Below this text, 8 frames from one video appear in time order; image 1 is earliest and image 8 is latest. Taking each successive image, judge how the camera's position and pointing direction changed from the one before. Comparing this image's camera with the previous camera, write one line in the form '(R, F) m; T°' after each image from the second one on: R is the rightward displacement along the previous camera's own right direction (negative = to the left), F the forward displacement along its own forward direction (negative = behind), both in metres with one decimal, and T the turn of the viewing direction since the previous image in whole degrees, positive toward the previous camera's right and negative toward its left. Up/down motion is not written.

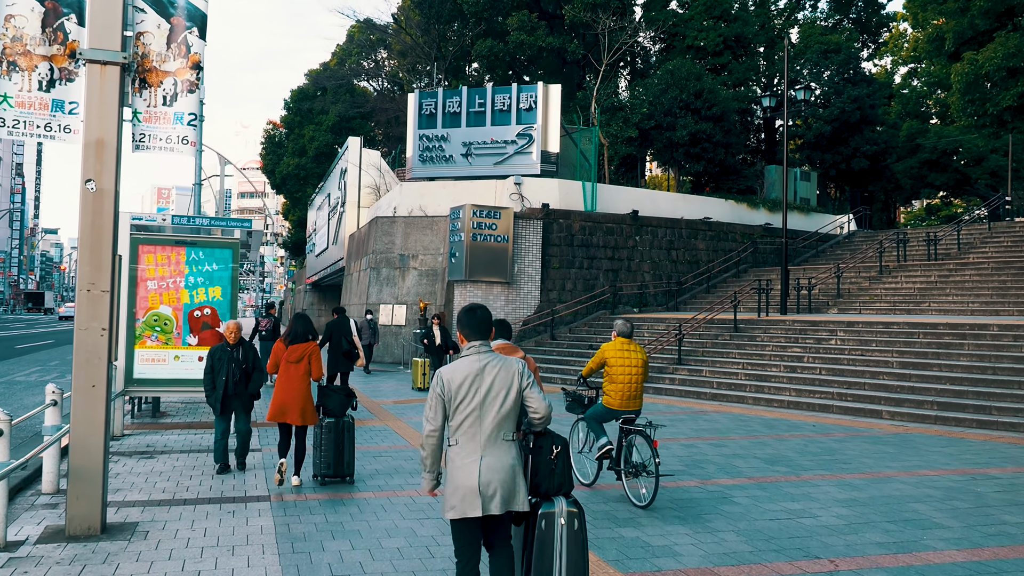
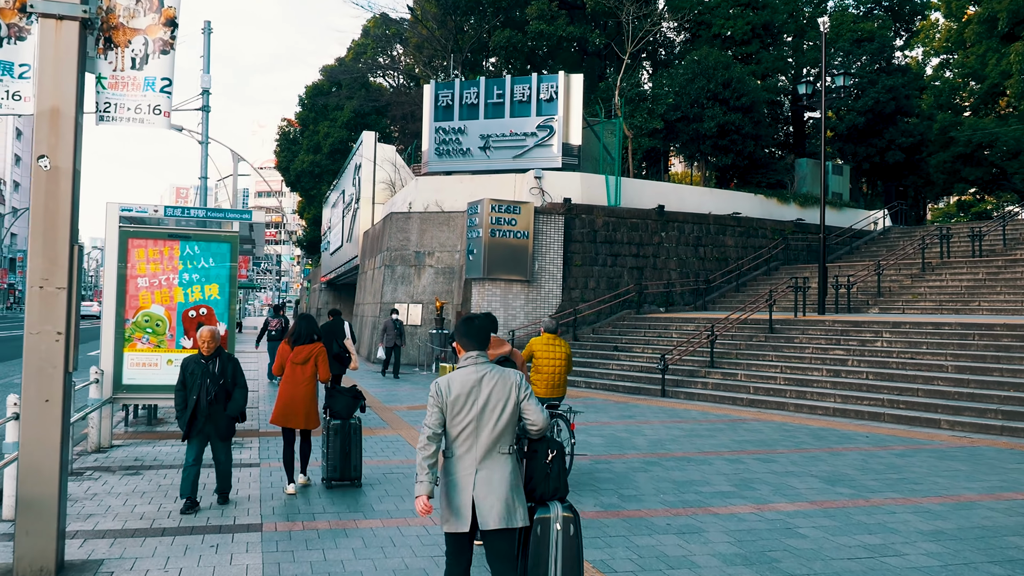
(-0.1, +1.0) m; -1°
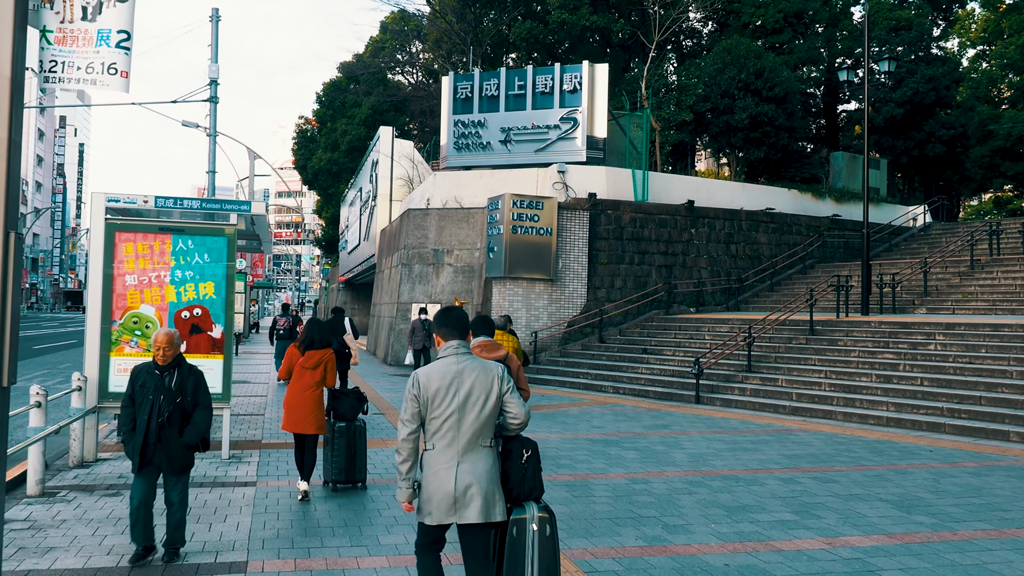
(-0.1, +1.0) m; -1°
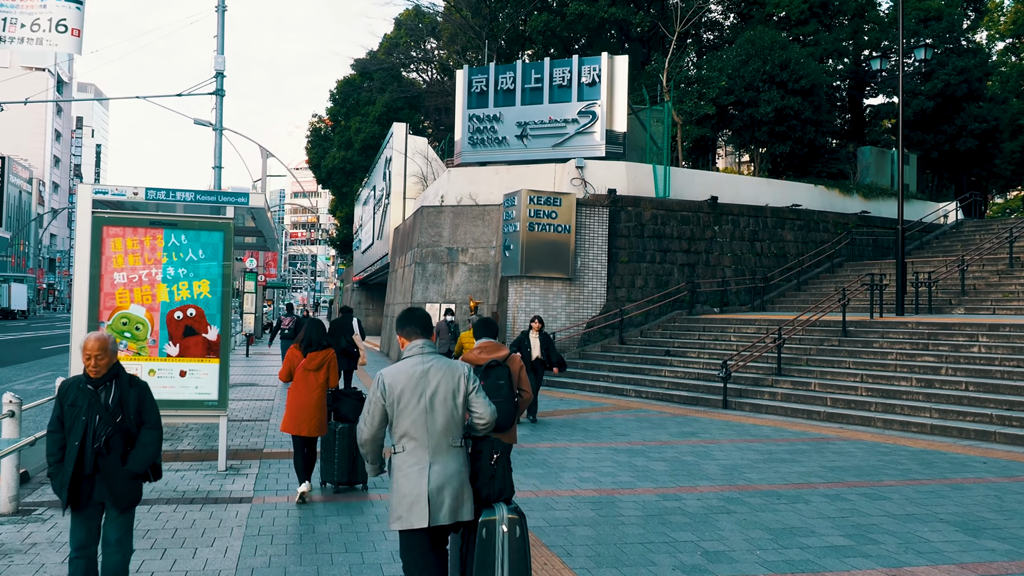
(0.0, +0.7) m; -1°
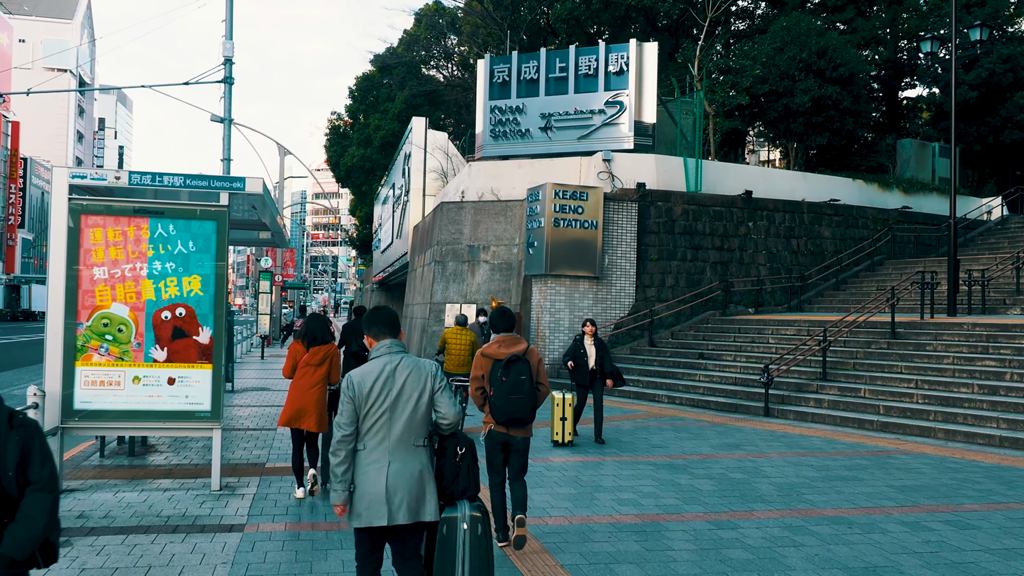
(-0.1, +0.9) m; -1°
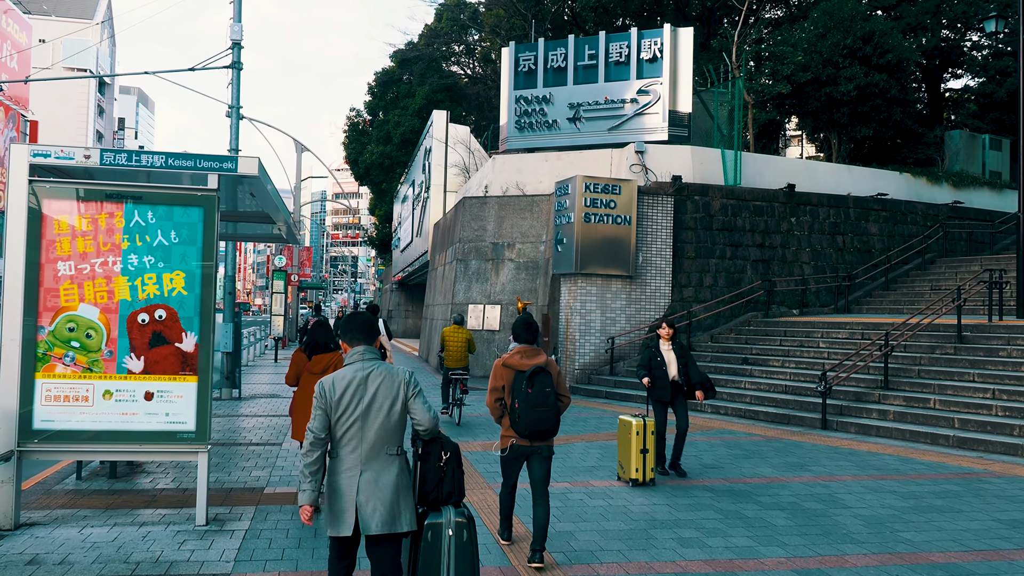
(-0.1, +1.2) m; -1°
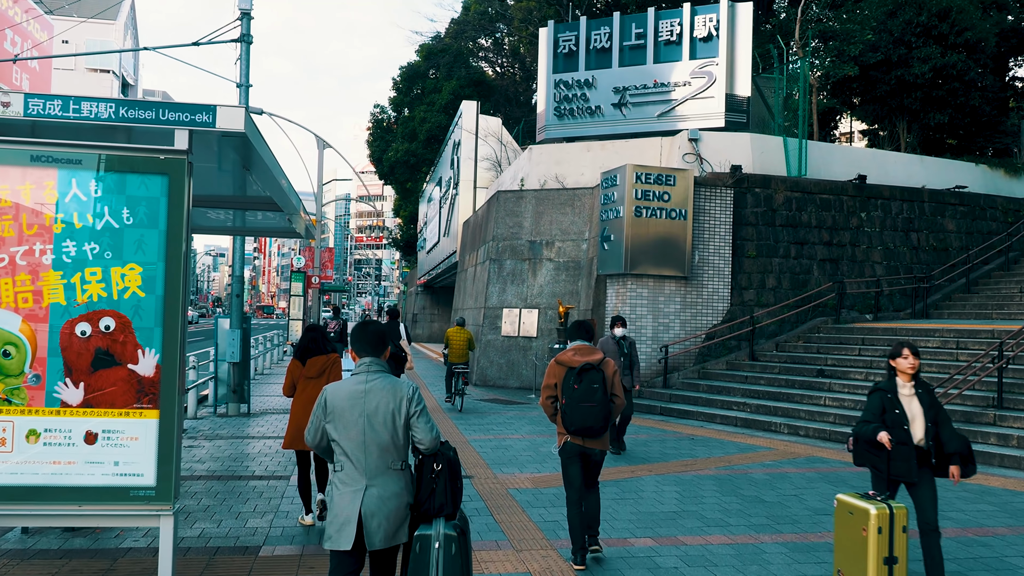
(-0.3, +1.7) m; -2°
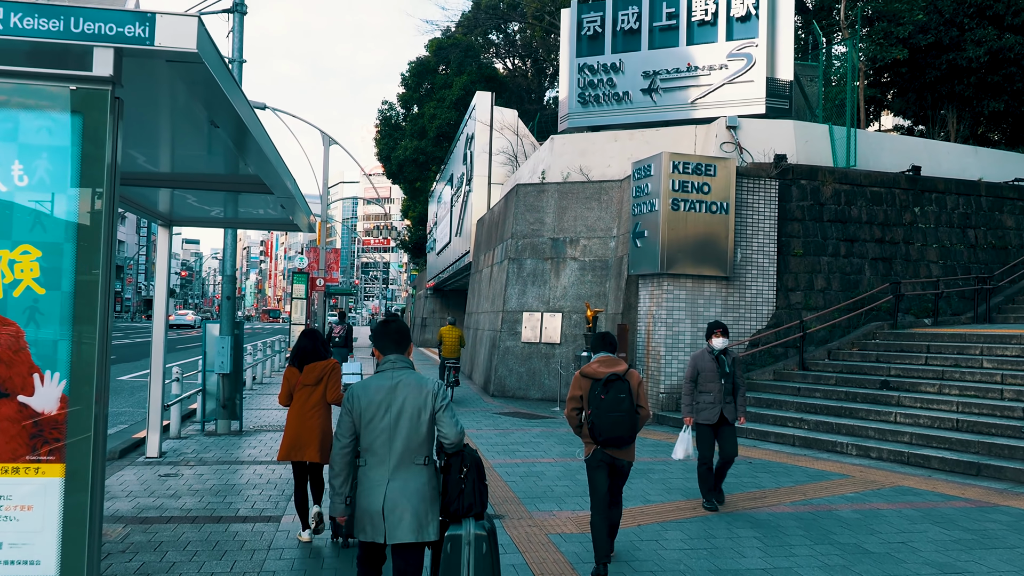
(-0.2, +1.4) m; 0°
